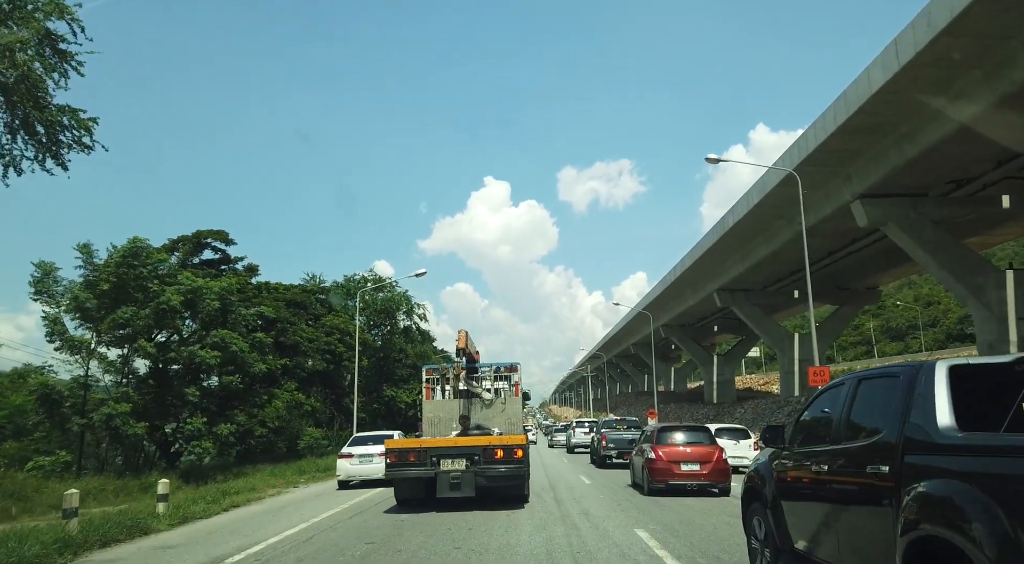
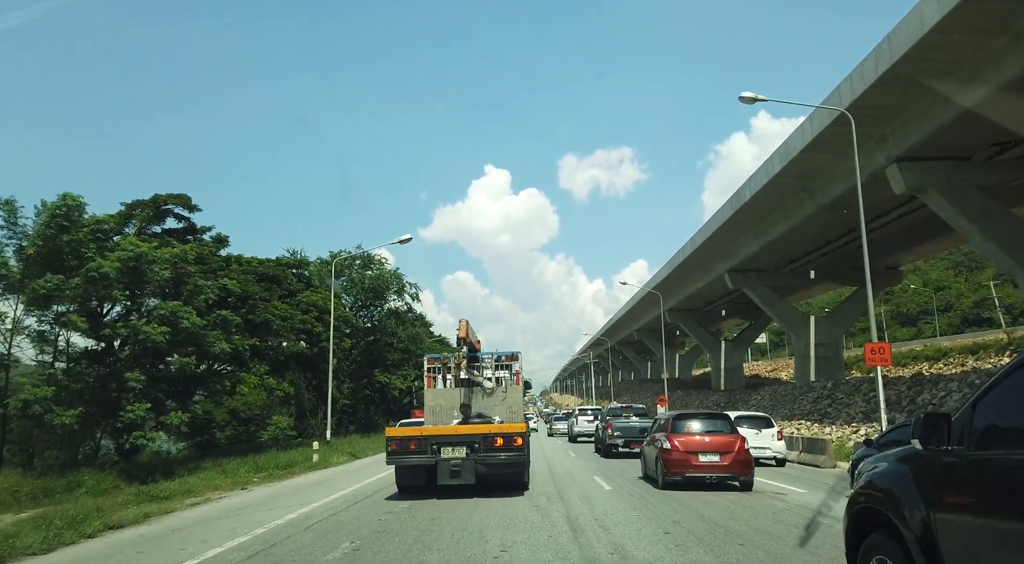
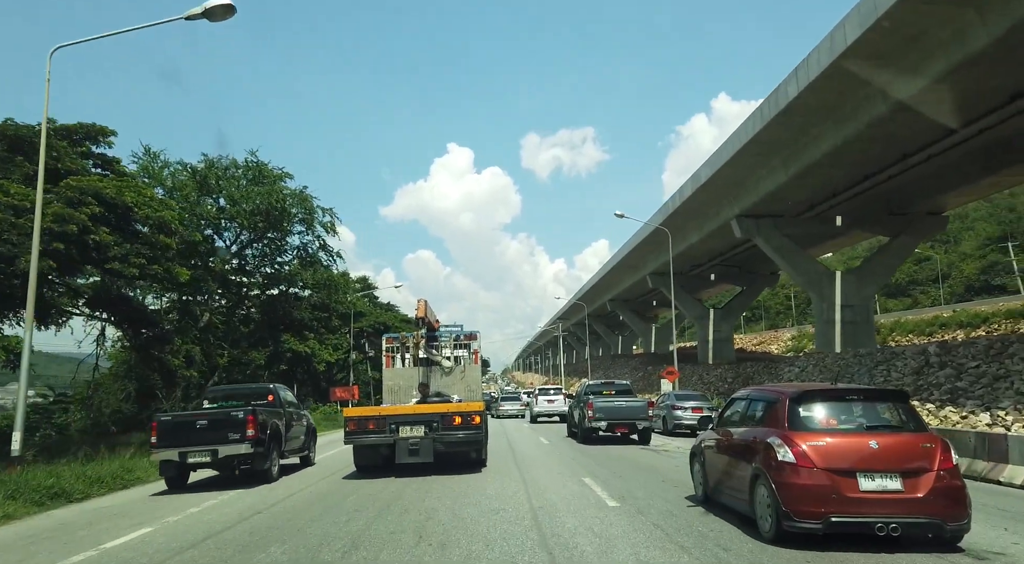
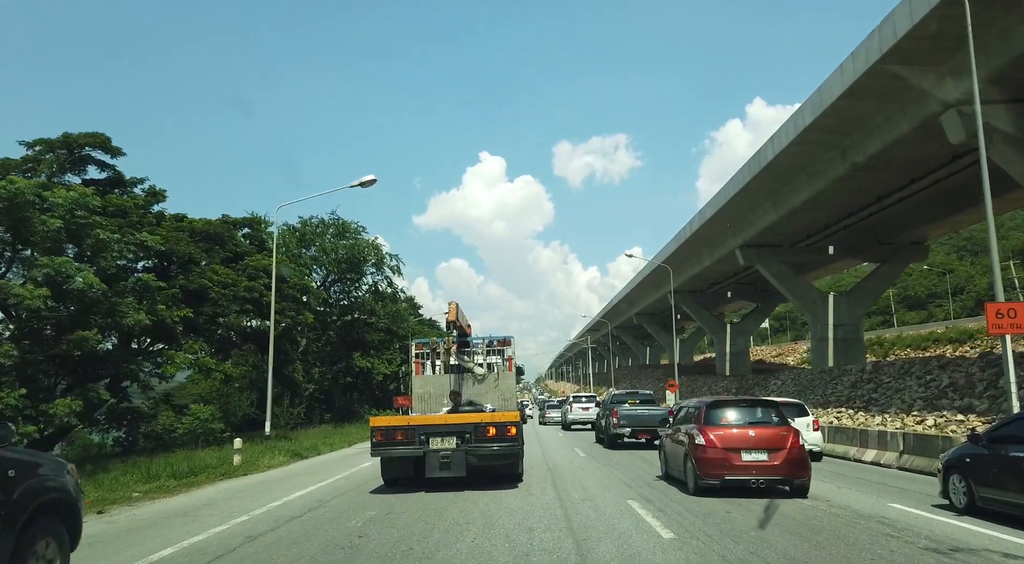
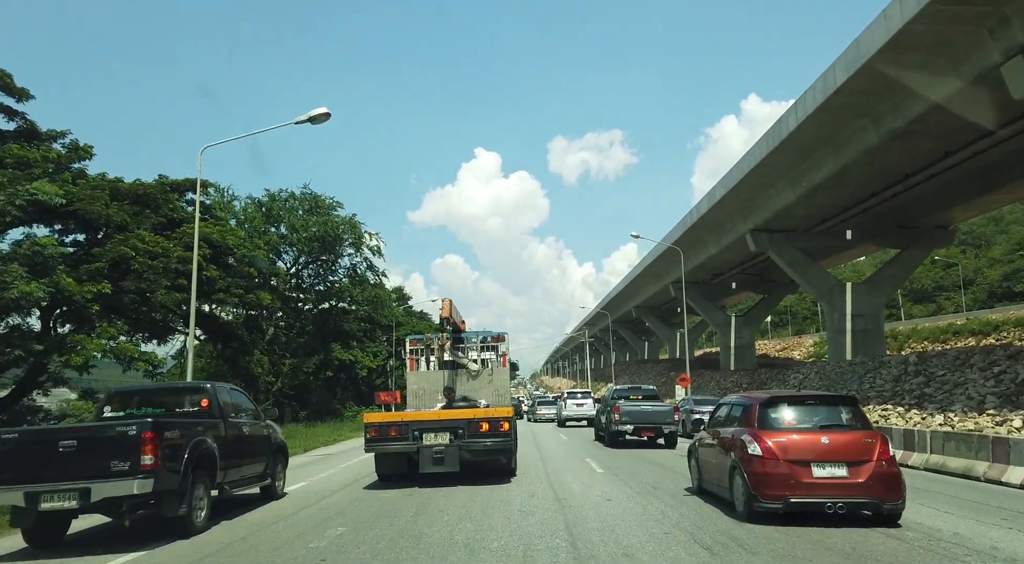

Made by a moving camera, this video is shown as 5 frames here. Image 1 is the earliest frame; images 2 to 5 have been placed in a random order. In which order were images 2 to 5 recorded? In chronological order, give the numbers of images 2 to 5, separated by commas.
2, 4, 5, 3
